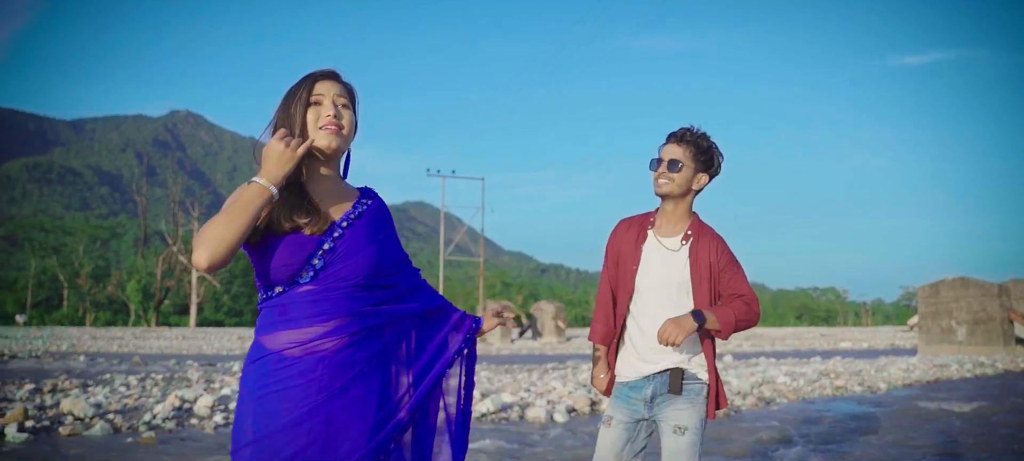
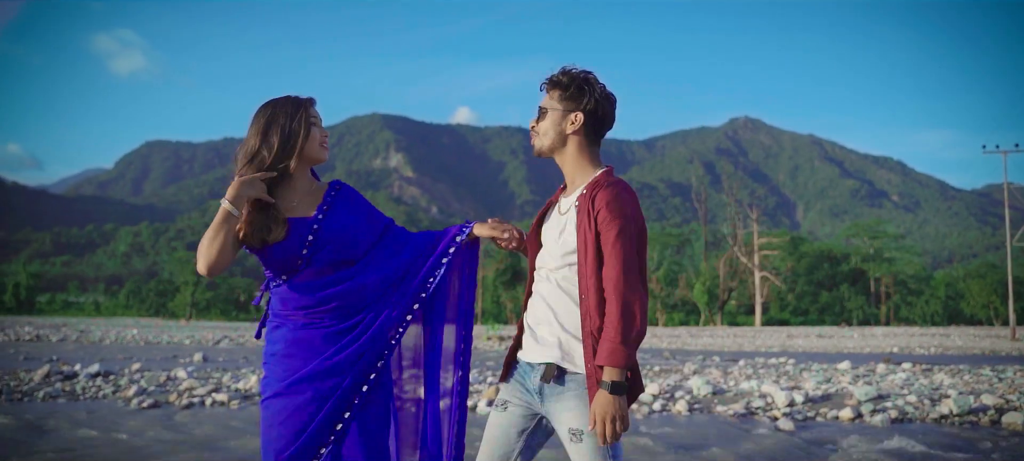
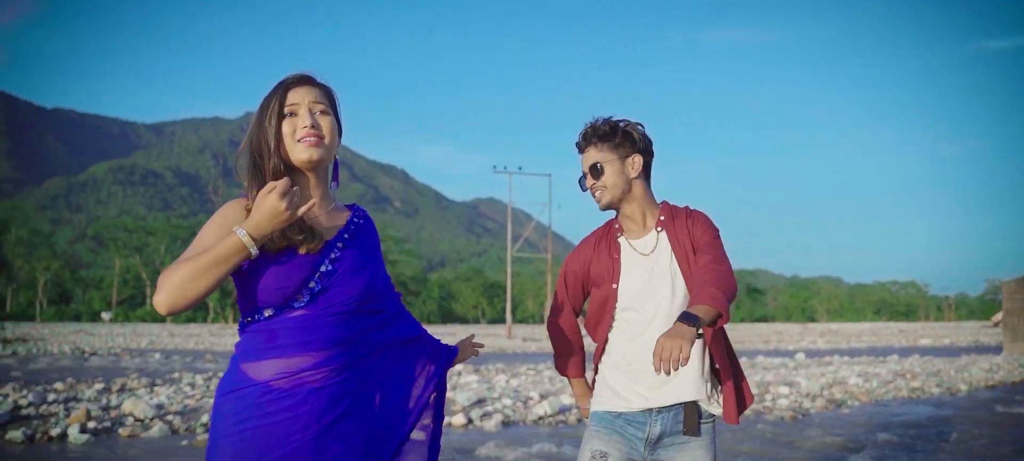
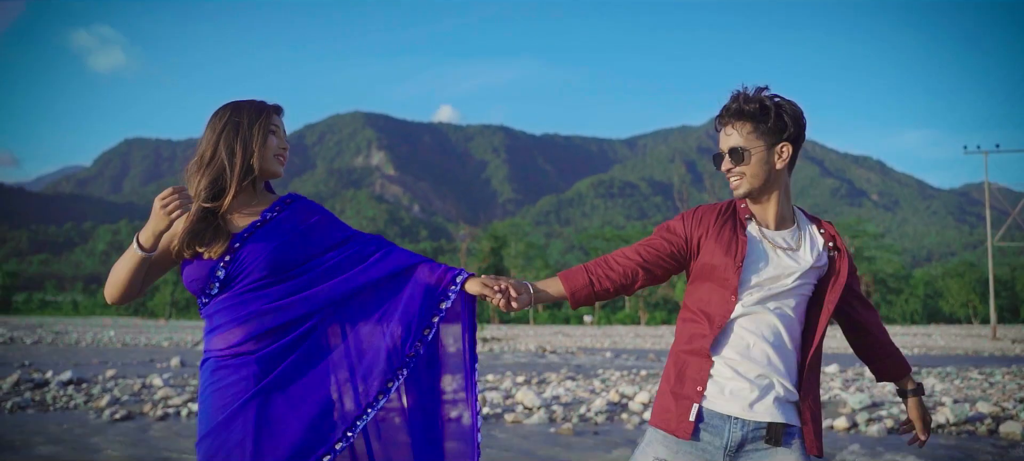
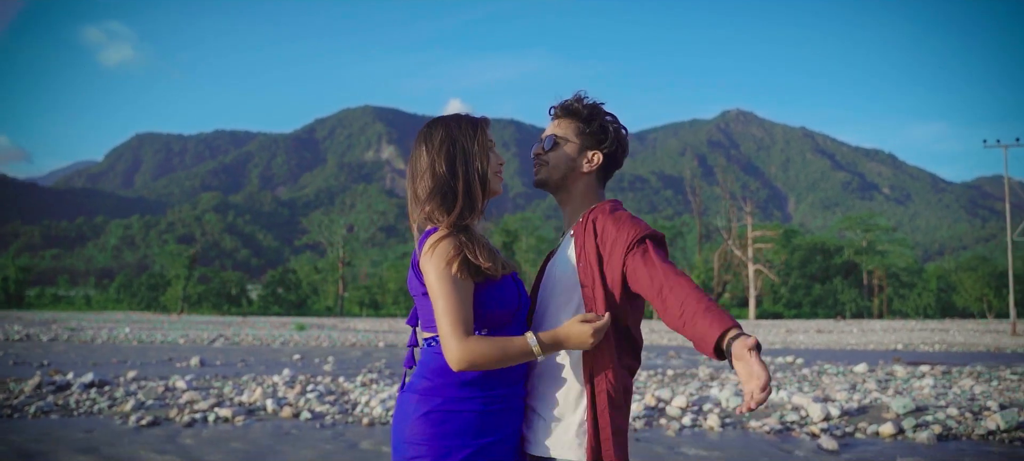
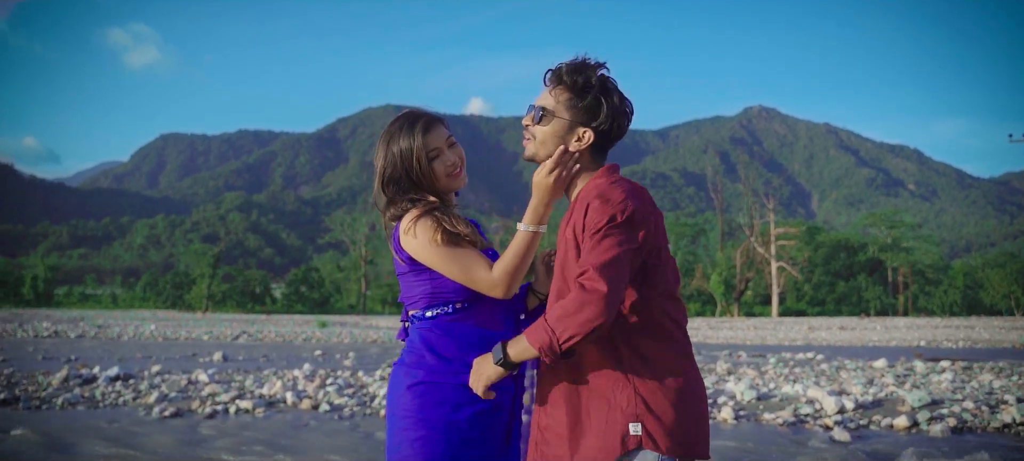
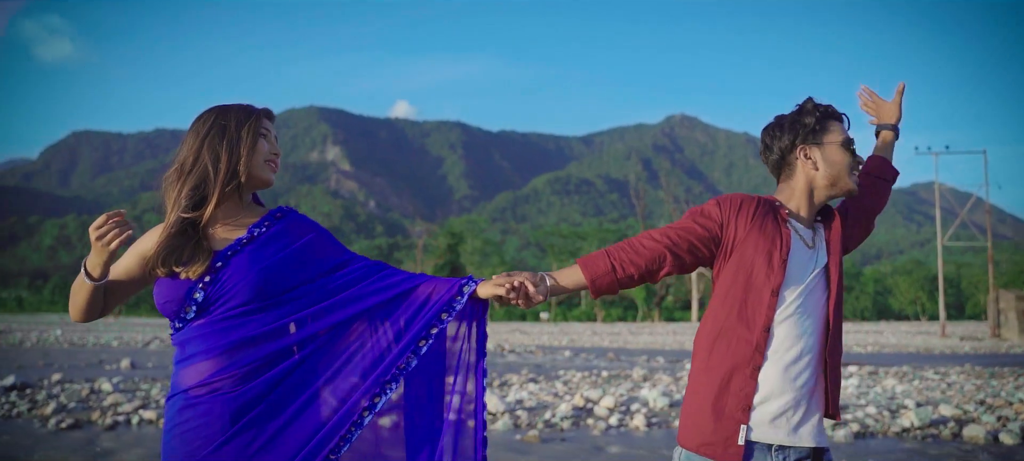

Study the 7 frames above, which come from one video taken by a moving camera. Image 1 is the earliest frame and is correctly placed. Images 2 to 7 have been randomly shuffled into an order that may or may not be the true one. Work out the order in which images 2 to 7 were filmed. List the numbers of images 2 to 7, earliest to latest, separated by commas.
3, 7, 4, 2, 6, 5
